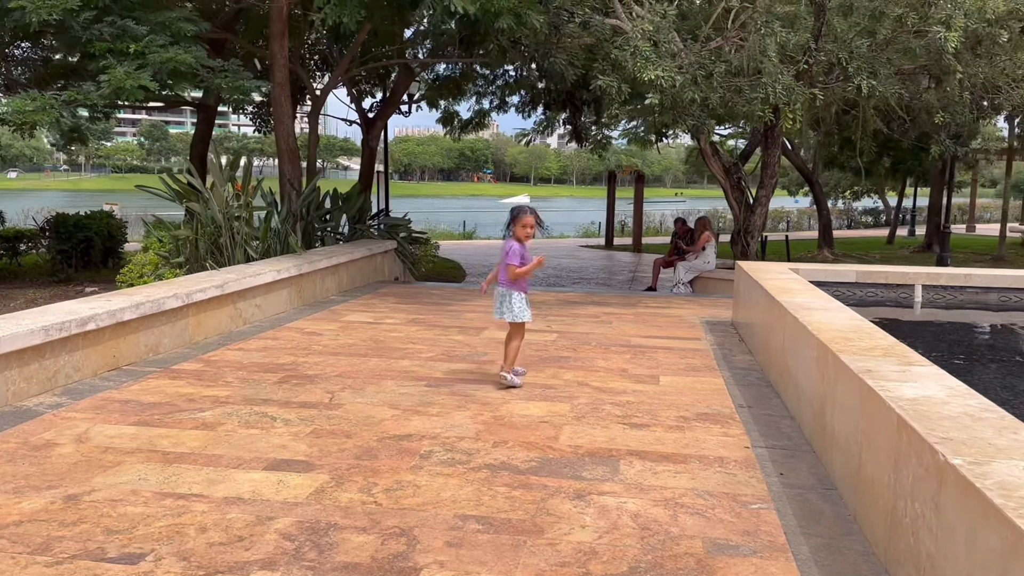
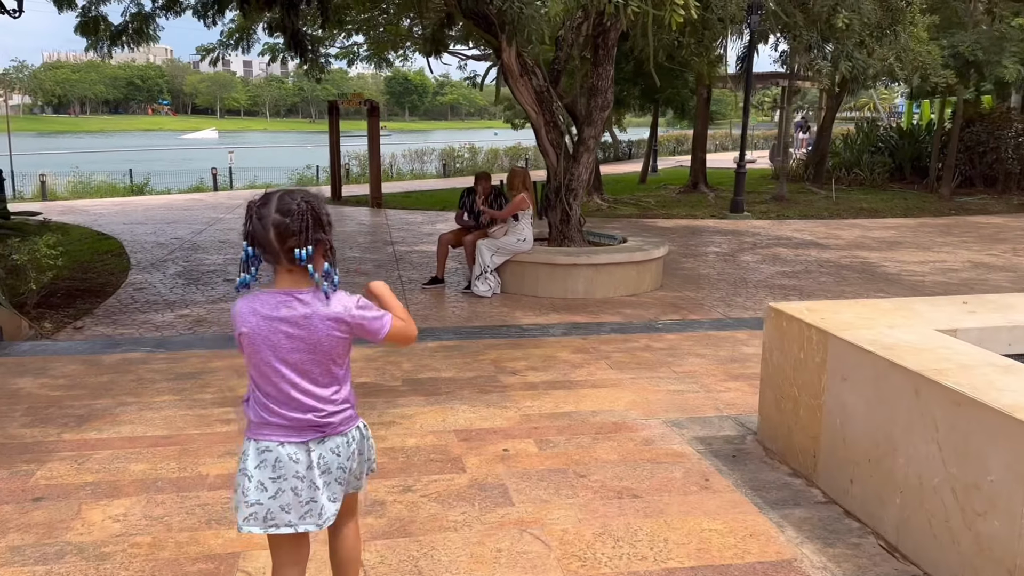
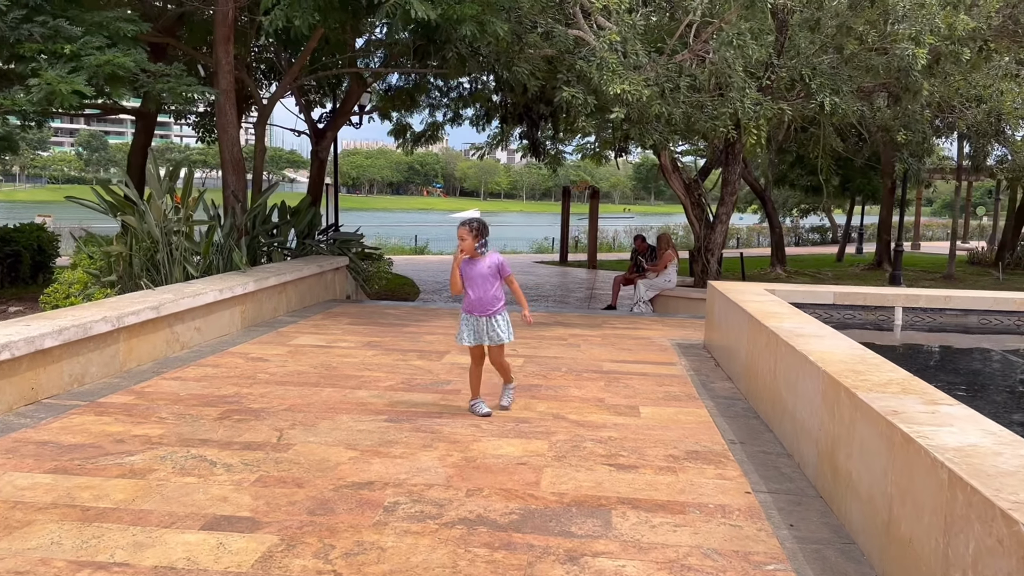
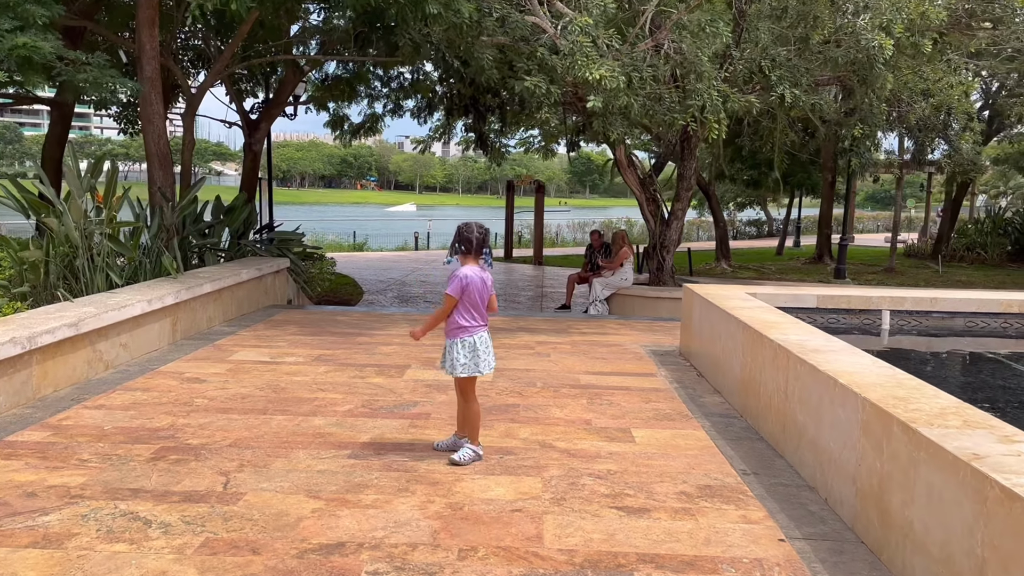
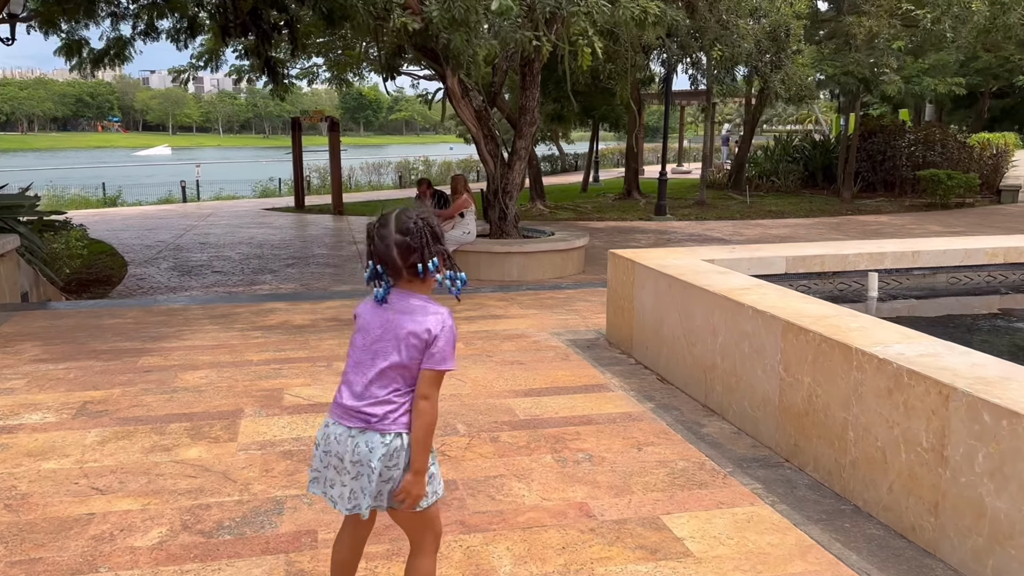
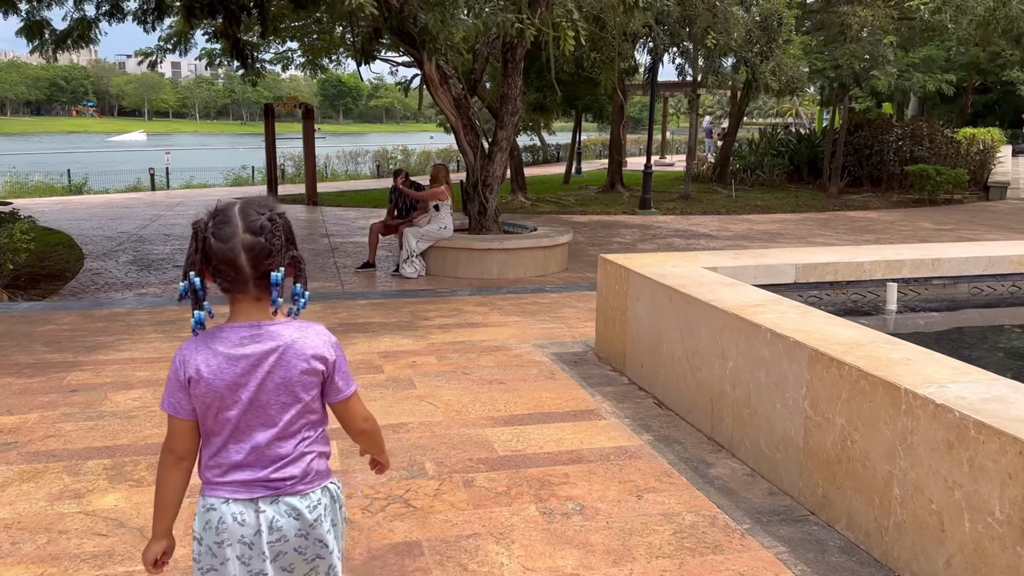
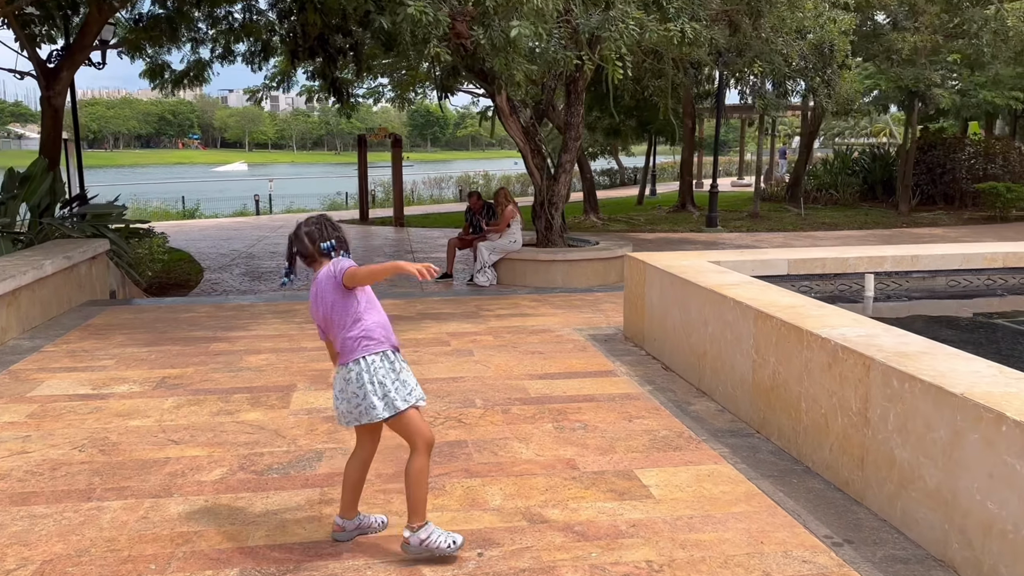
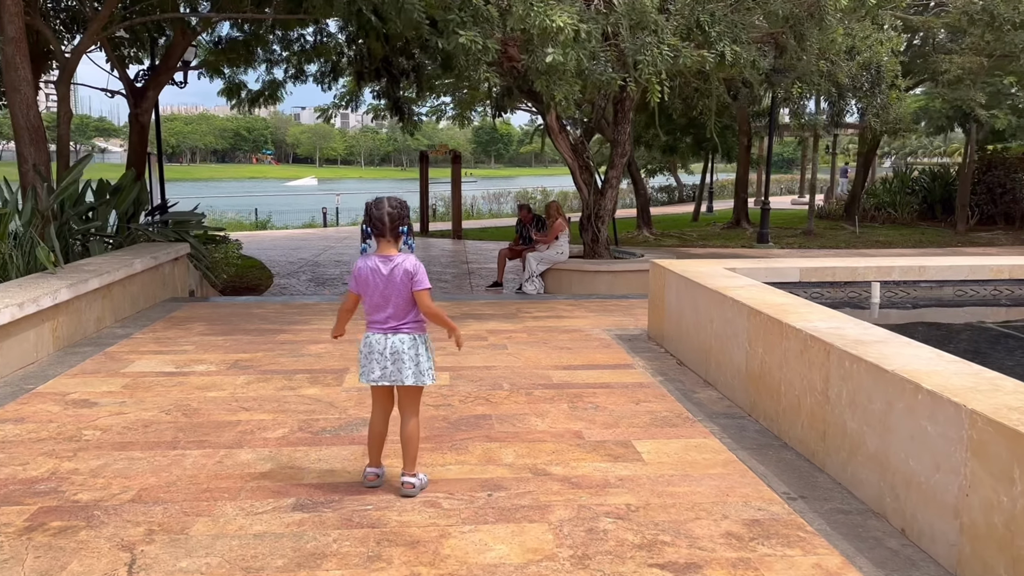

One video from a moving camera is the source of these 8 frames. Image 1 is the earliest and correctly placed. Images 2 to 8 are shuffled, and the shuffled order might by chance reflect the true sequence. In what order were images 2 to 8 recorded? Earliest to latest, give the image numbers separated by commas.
3, 4, 8, 7, 5, 6, 2
